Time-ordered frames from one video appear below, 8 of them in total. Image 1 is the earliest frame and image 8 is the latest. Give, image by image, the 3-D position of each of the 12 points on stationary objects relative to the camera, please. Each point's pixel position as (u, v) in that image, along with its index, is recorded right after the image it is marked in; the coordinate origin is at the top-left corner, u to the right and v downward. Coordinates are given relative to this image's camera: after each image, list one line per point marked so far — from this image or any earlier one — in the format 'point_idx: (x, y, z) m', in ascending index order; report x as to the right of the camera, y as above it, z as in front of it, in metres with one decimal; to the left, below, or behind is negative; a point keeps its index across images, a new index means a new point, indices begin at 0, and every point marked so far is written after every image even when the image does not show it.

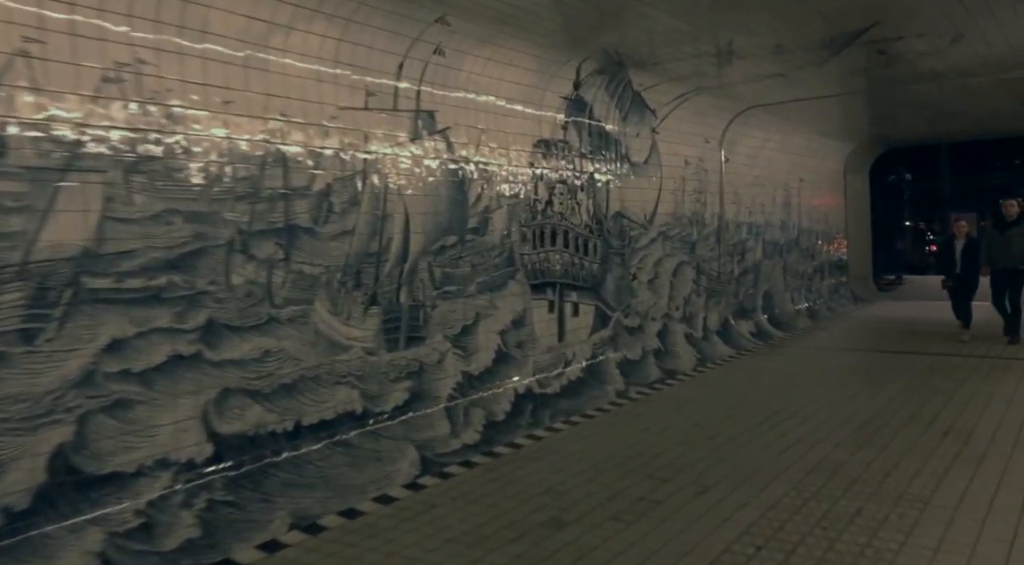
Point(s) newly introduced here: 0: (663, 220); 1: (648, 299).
0: (+1.4, +0.6, +7.9) m
1: (+1.2, -0.2, +7.7) m
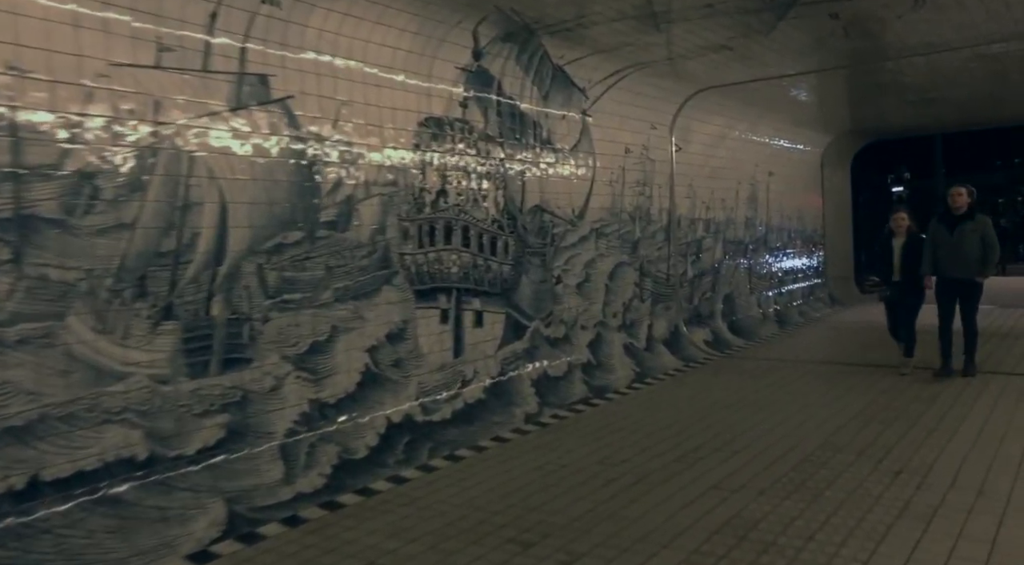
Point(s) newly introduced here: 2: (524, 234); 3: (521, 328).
0: (+0.7, +0.5, +7.0) m
1: (+0.5, -0.2, +6.7) m
2: (+0.1, +0.3, +6.1) m
3: (+0.1, -0.3, +6.1) m
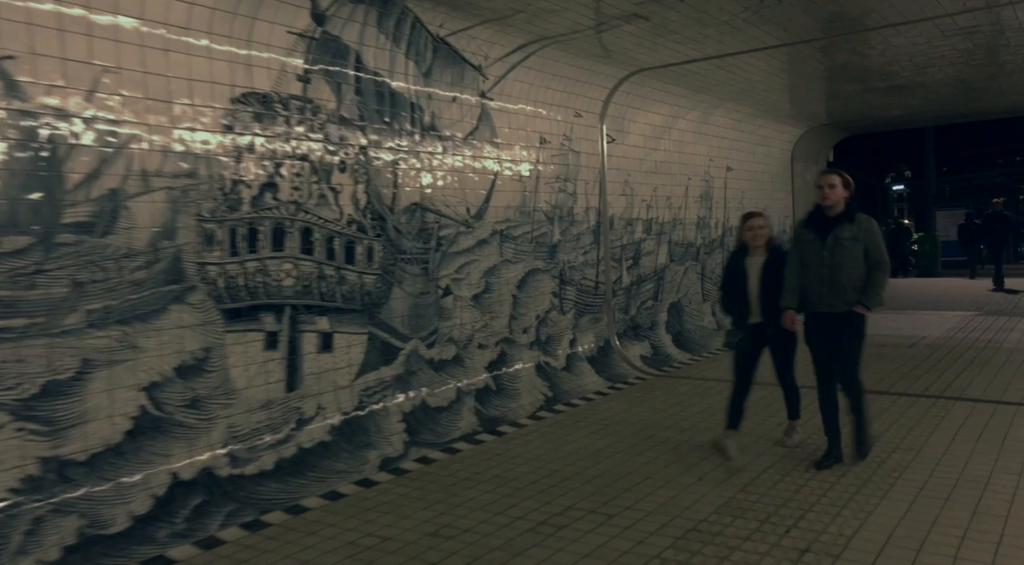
0: (-0.1, +0.5, +6.0) m
1: (-0.3, -0.3, +5.7) m
2: (-0.7, +0.3, +5.1) m
3: (-0.7, -0.4, +5.0) m
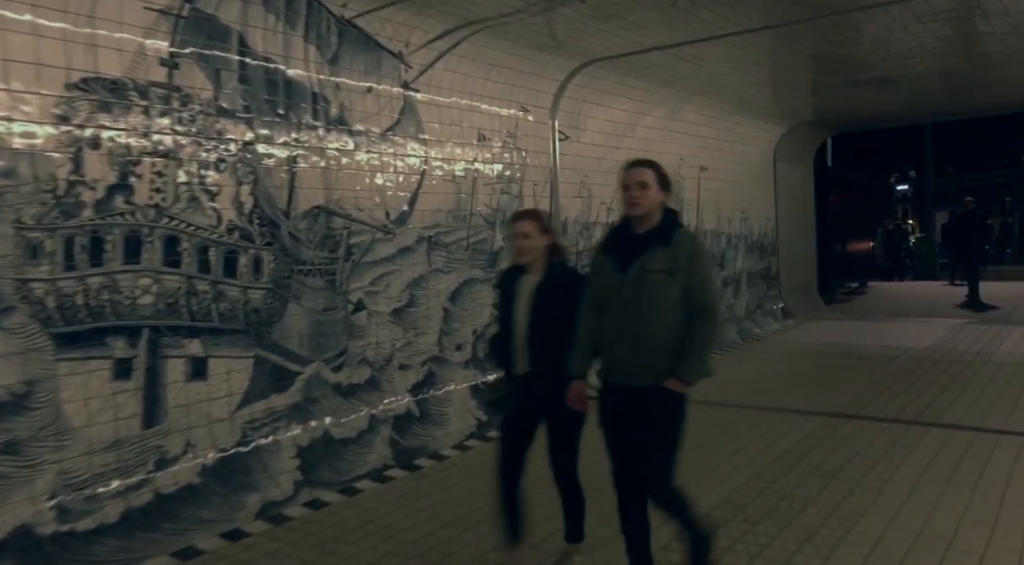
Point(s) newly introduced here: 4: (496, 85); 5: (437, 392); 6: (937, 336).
0: (-0.5, +0.4, +5.3) m
1: (-0.7, -0.3, +5.1) m
2: (-1.1, +0.2, +4.5) m
3: (-1.1, -0.5, +4.4) m
4: (-0.1, +1.3, +6.0) m
5: (-0.5, -0.7, +5.4) m
6: (+4.7, -0.6, +9.7) m
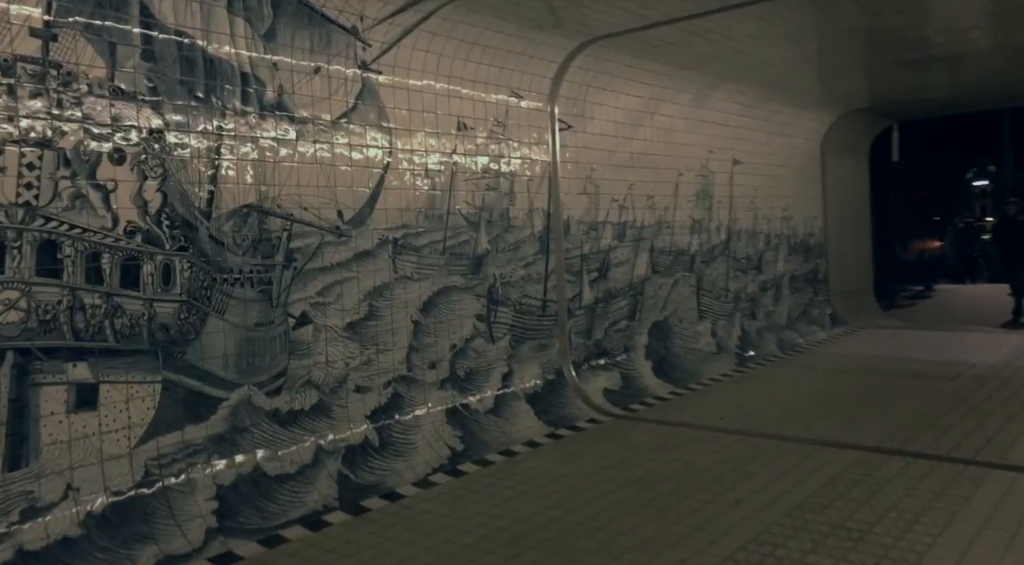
0: (-0.6, +0.3, +4.6) m
1: (-0.9, -0.4, +4.4) m
2: (-1.3, +0.1, +3.8) m
3: (-1.3, -0.5, +3.8) m
4: (-0.2, +1.3, +5.2) m
5: (-0.6, -0.7, +4.7) m
6: (+4.9, -0.7, +8.6) m
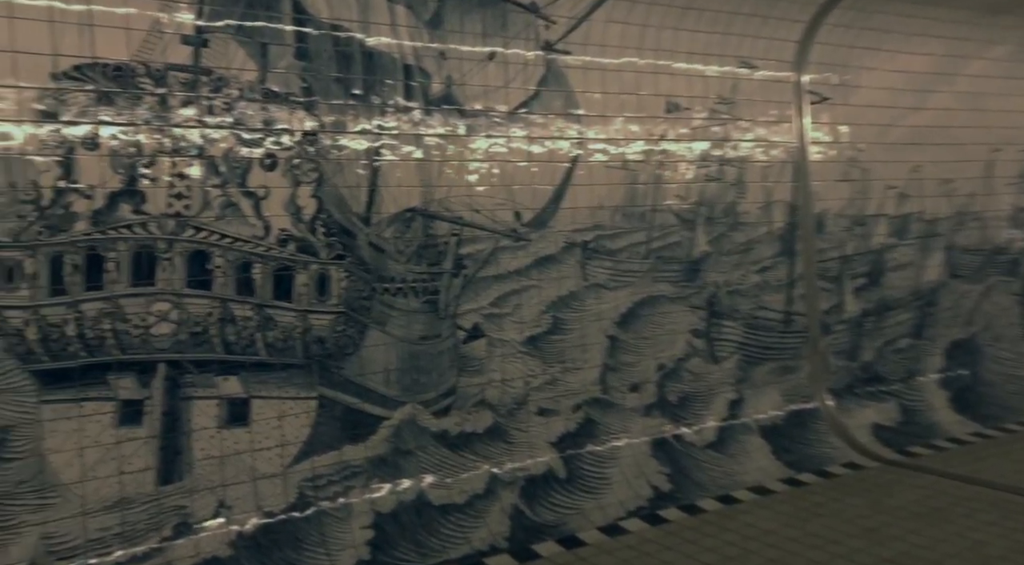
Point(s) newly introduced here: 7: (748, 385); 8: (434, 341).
0: (+0.4, +0.3, +4.1) m
1: (+0.1, -0.4, +3.9) m
2: (-0.6, +0.1, +3.6) m
3: (-0.6, -0.6, +3.5) m
4: (+1.0, +1.3, +4.5) m
5: (+0.4, -0.8, +4.1) m
6: (+6.9, -0.7, +5.7) m
7: (+1.3, -0.5, +4.6) m
8: (-0.3, -0.2, +3.7) m
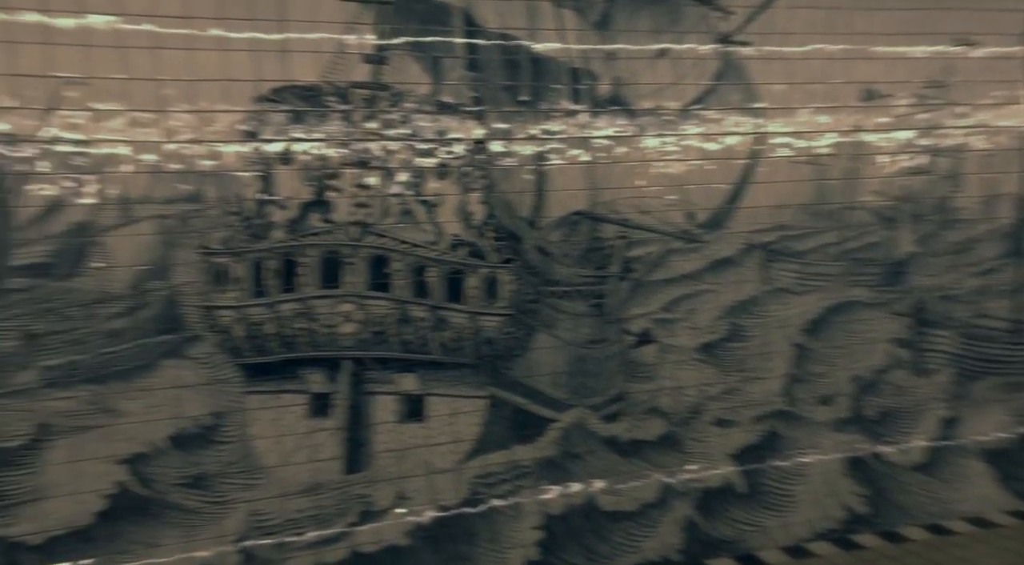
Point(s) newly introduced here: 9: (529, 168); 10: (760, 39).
0: (+1.2, +0.3, +3.8) m
1: (+0.8, -0.4, +3.7) m
2: (+0.1, +0.1, +3.6) m
3: (+0.1, -0.6, +3.6) m
4: (+1.9, +1.2, +4.0) m
5: (+1.2, -0.8, +3.8) m
6: (+7.9, -0.7, +3.6) m
7: (+2.2, -0.5, +4.1) m
8: (+0.4, -0.3, +3.7) m
9: (+0.1, +0.5, +3.6) m
10: (+1.1, +1.1, +3.8) m
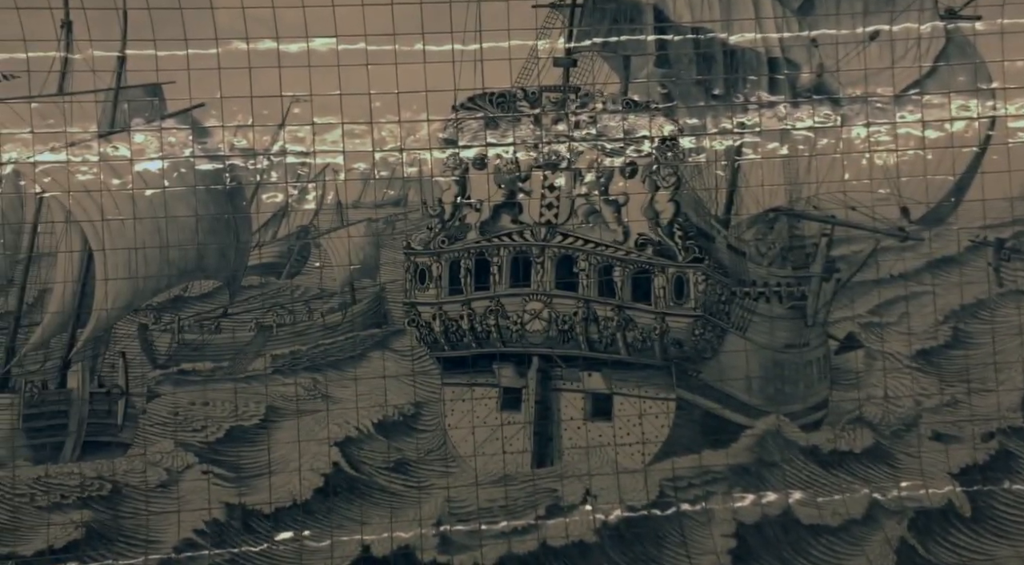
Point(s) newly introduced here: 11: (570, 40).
0: (+1.9, +0.3, +3.4) m
1: (+1.6, -0.5, +3.4) m
2: (+0.9, +0.1, +3.5) m
3: (+0.8, -0.6, +3.4) m
4: (+2.7, +1.2, +3.4) m
5: (+2.0, -0.8, +3.4) m
6: (+8.4, -0.8, +1.2) m
7: (+3.0, -0.6, +3.3) m
8: (+1.2, -0.3, +3.4) m
9: (+0.9, +0.5, +3.5) m
10: (+1.9, +1.1, +3.4) m
11: (+0.2, +1.0, +3.5) m
